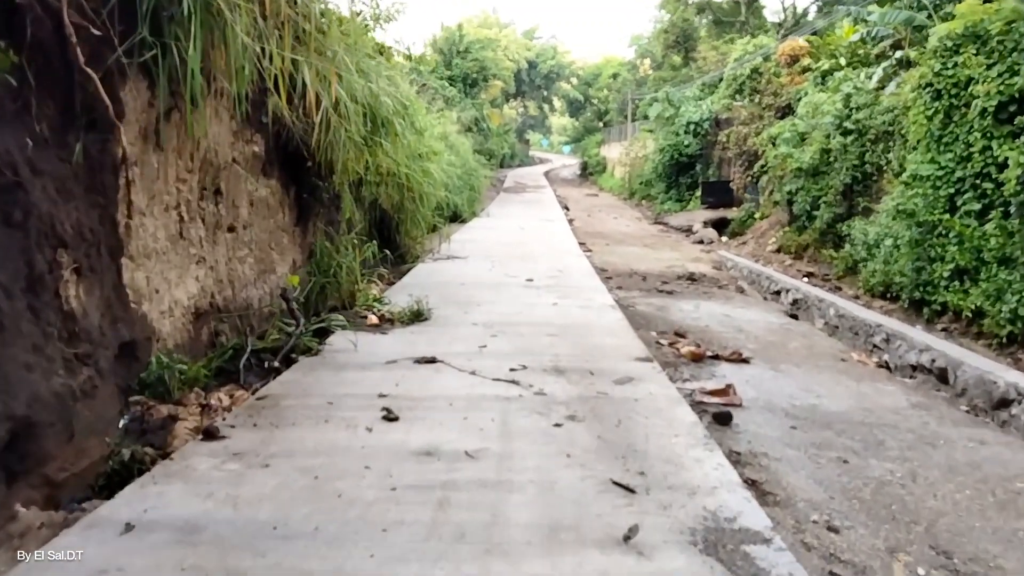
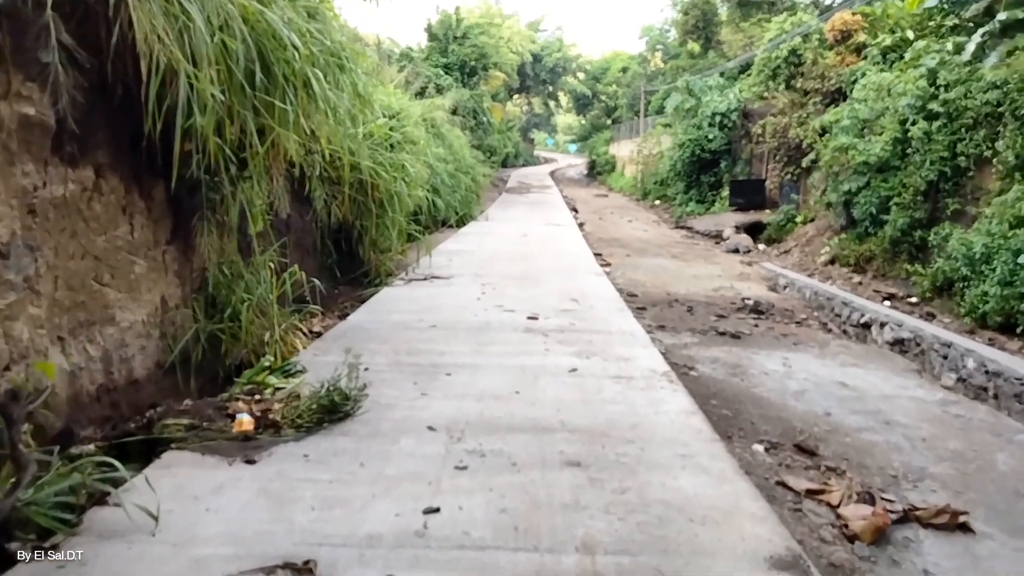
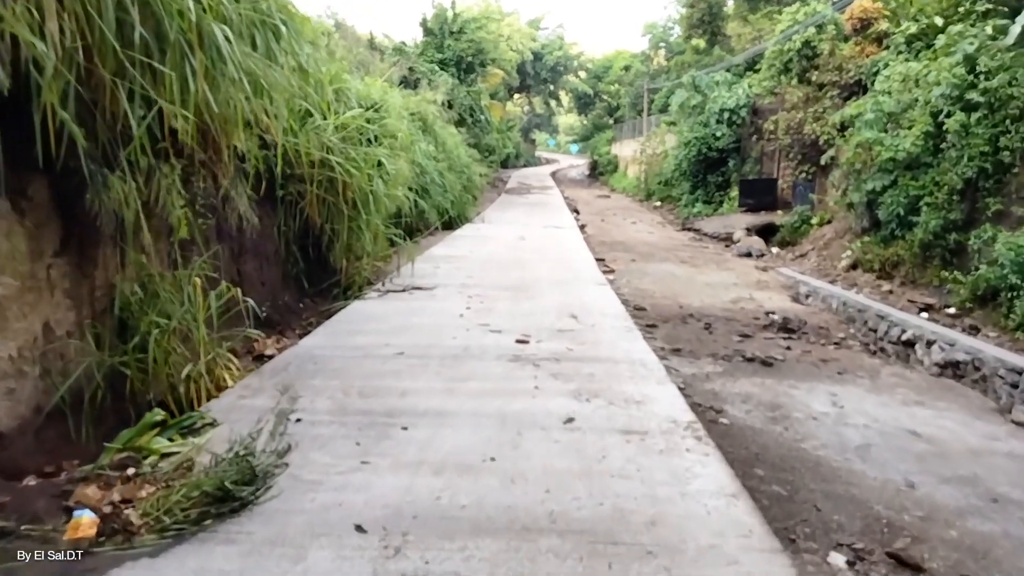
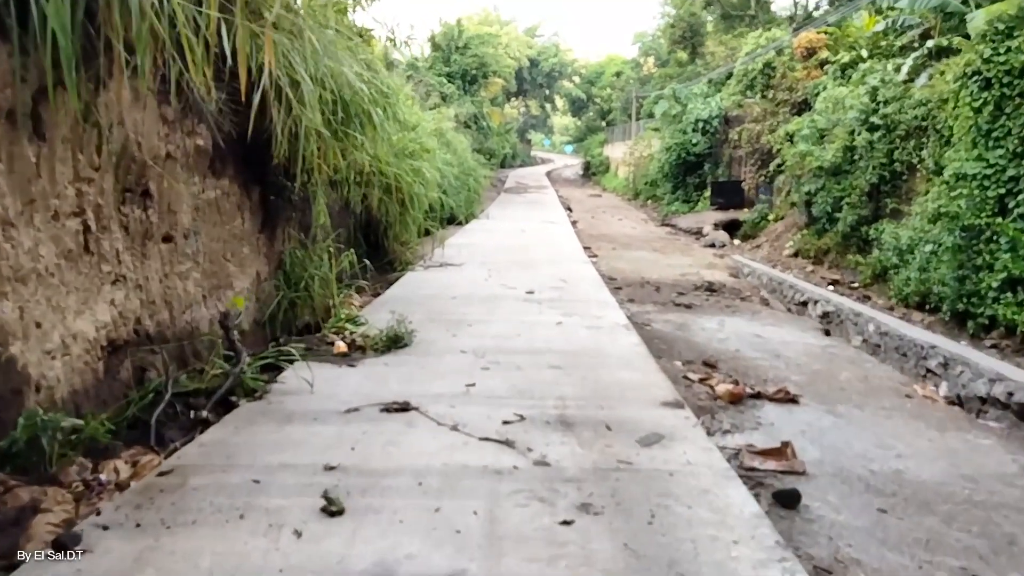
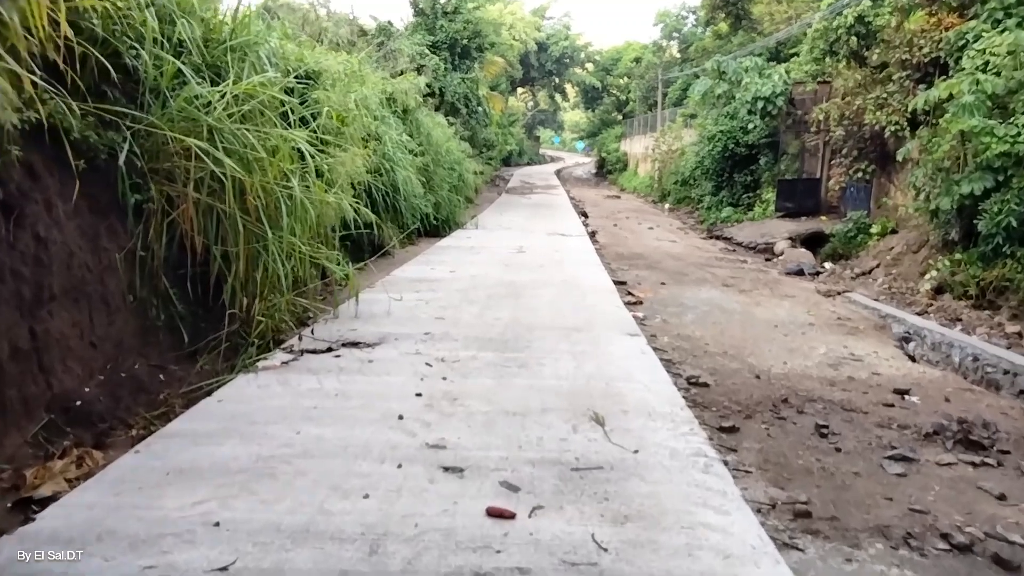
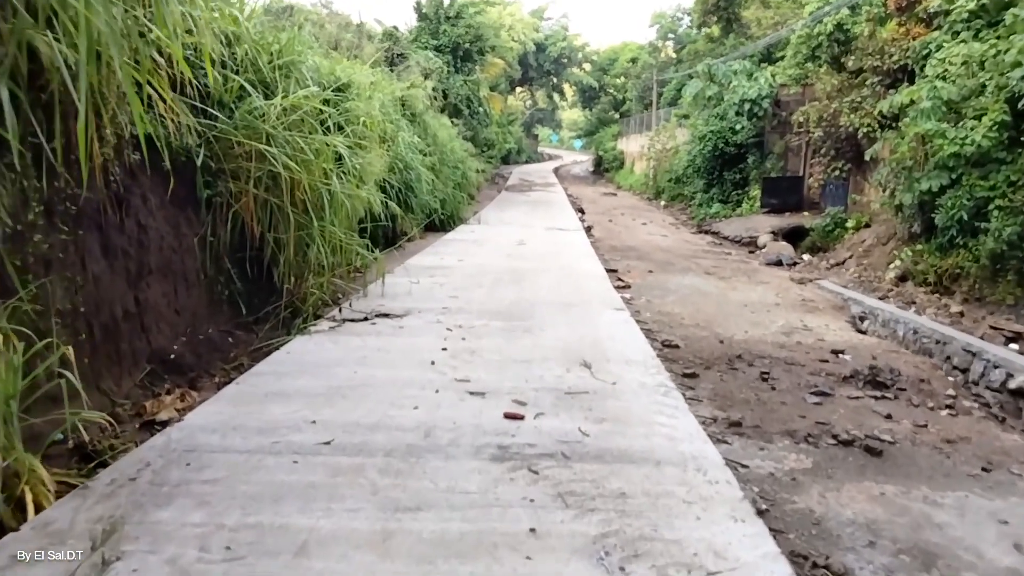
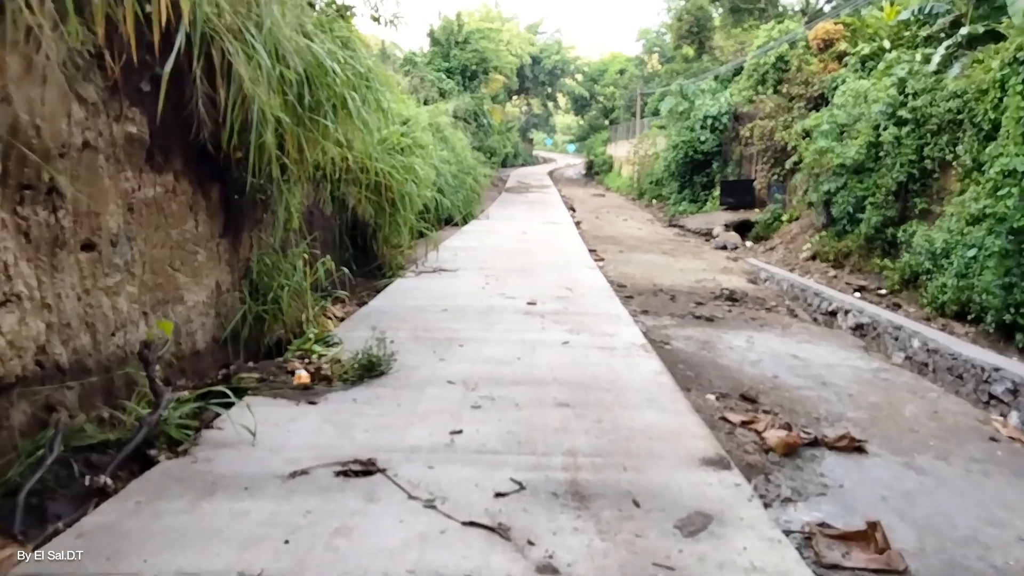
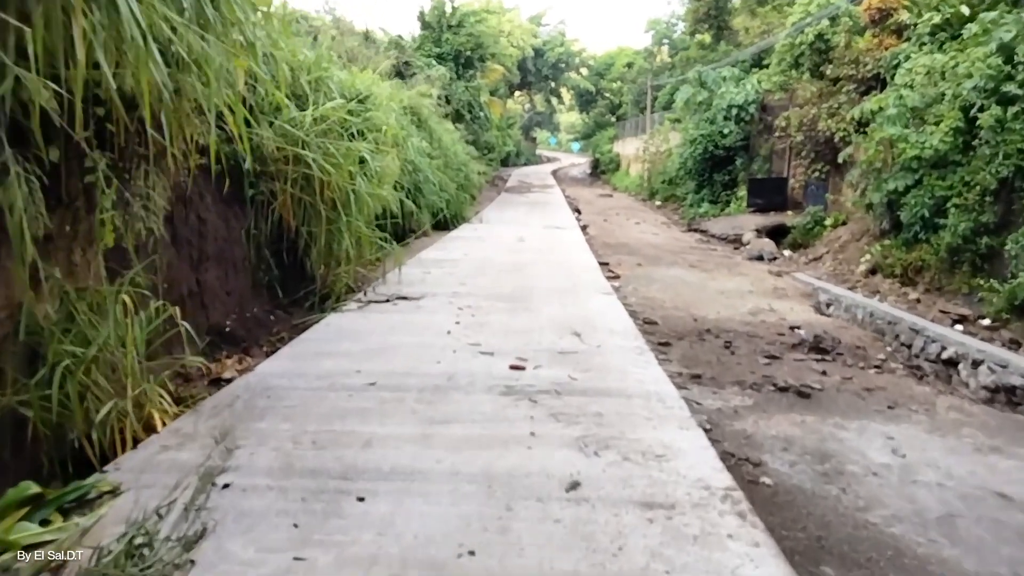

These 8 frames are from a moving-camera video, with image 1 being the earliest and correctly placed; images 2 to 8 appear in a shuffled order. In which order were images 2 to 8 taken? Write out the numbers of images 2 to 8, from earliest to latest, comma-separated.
4, 7, 2, 3, 8, 6, 5
